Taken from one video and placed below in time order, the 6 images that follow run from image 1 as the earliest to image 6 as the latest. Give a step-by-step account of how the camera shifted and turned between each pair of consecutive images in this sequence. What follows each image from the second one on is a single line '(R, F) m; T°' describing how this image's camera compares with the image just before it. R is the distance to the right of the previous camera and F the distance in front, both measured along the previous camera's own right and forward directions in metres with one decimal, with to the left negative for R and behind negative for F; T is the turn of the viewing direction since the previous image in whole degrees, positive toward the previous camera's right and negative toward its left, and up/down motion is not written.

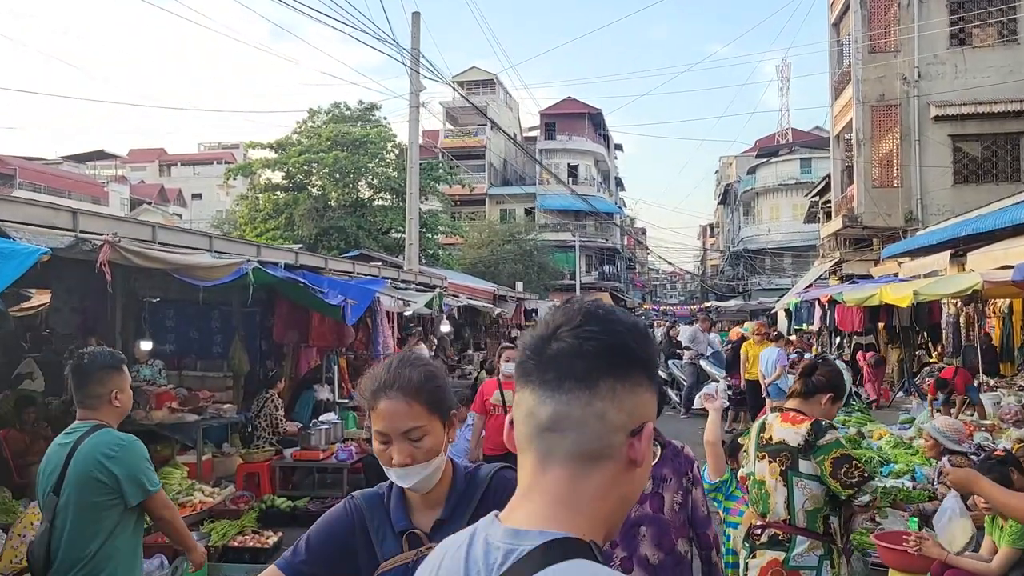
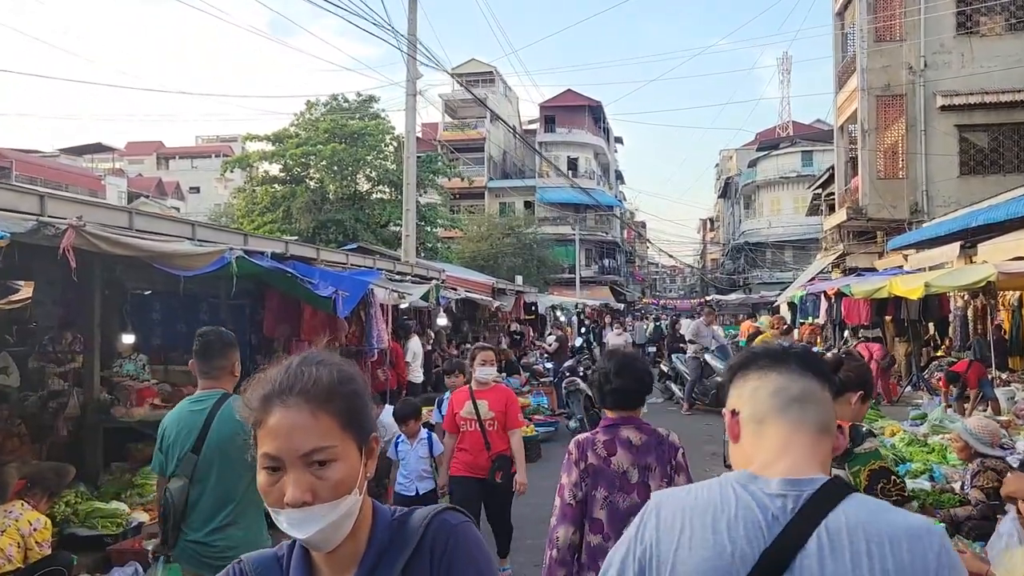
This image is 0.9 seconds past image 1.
(0.0, +0.3) m; 0°
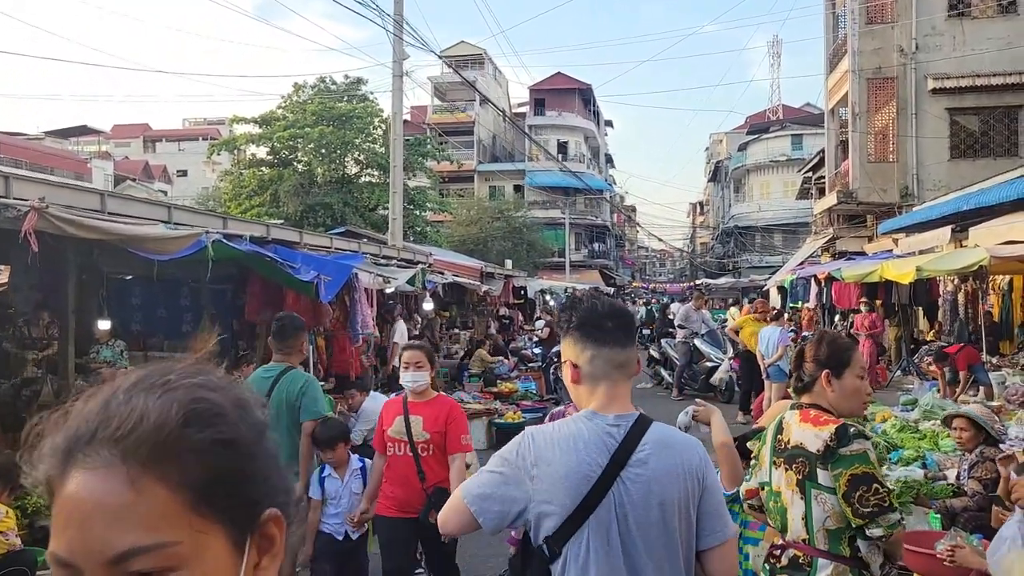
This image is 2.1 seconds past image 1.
(0.0, +0.1) m; +1°
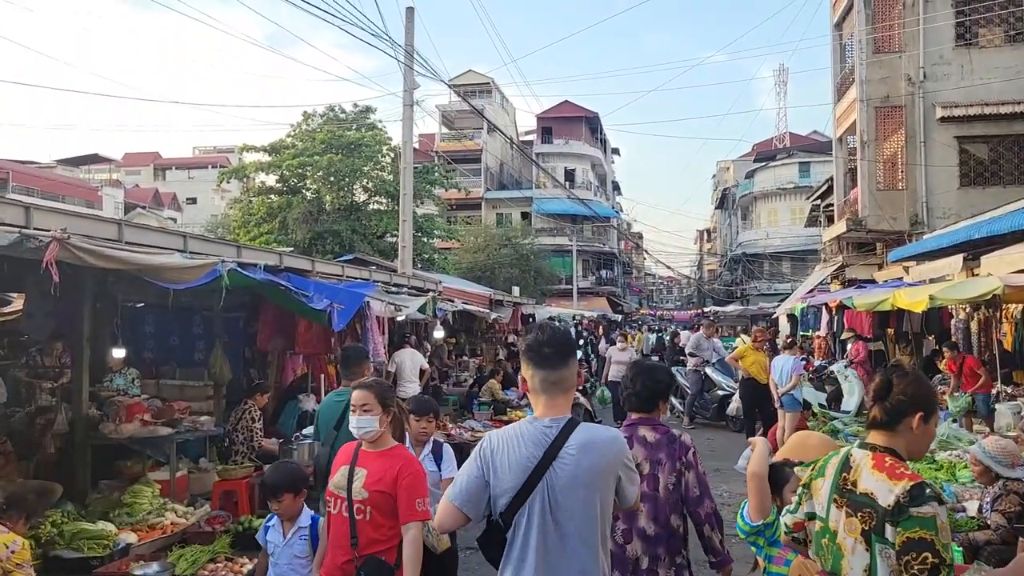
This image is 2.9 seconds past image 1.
(0.0, 0.0) m; 0°
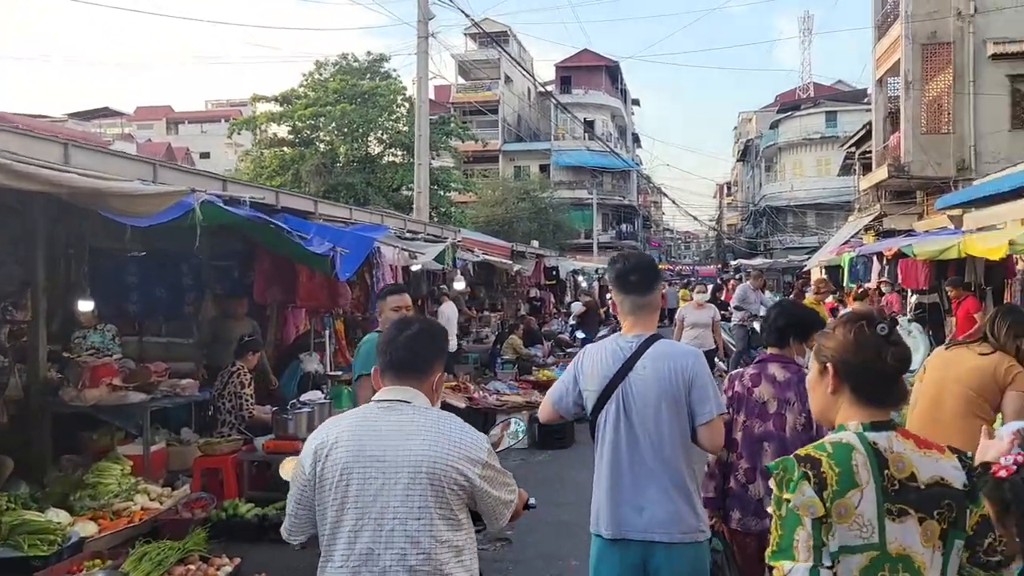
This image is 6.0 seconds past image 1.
(-0.1, +1.0) m; -1°
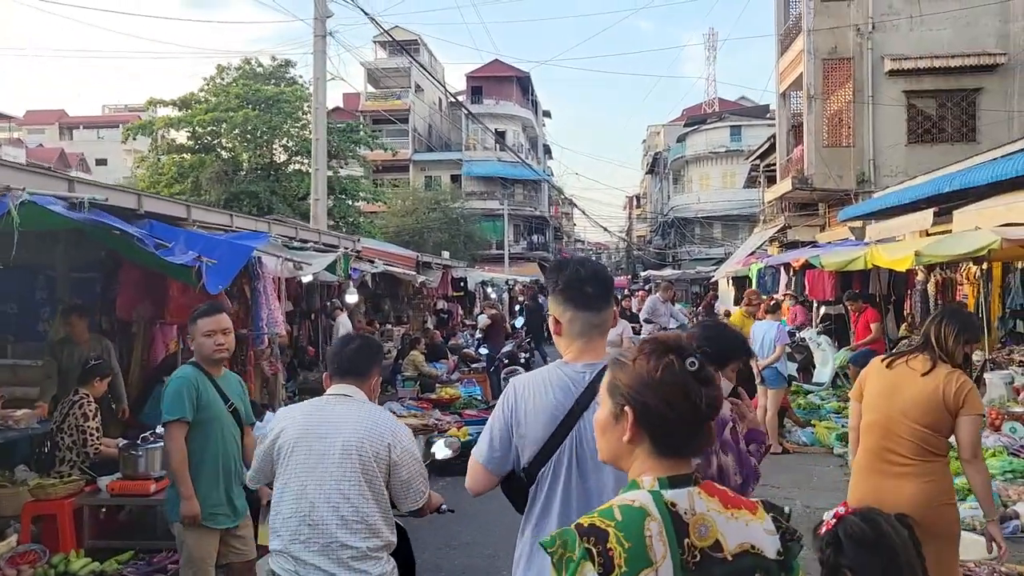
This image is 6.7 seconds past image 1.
(+0.1, +0.5) m; +6°
